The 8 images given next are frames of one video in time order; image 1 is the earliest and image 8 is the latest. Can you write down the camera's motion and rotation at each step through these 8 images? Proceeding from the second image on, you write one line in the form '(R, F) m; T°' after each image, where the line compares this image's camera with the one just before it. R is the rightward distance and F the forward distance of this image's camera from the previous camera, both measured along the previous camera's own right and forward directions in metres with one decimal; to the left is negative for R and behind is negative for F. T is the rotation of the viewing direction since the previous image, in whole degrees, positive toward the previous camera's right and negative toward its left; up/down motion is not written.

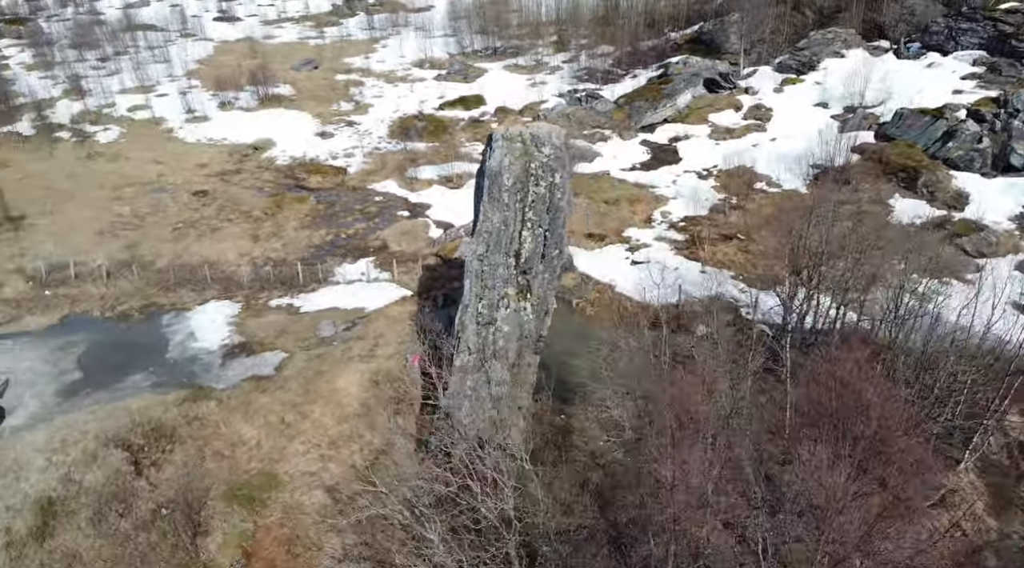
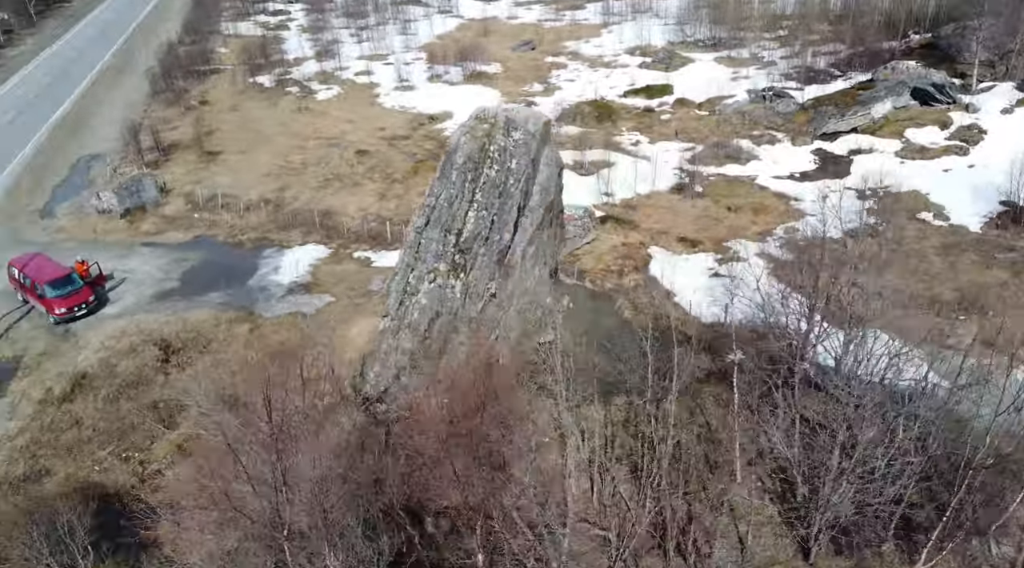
(+6.3, +1.1) m; -21°
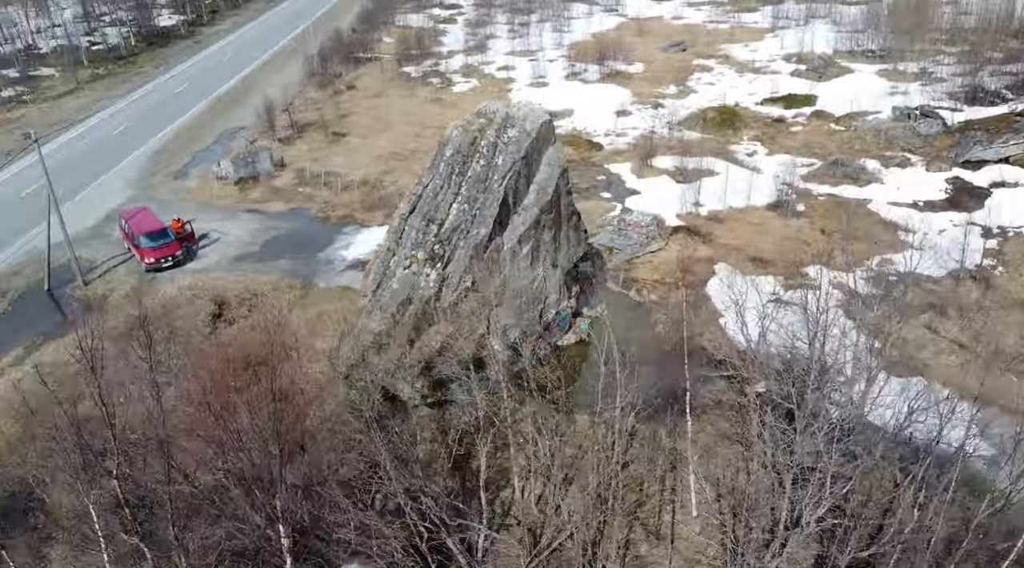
(+3.9, +0.5) m; -14°
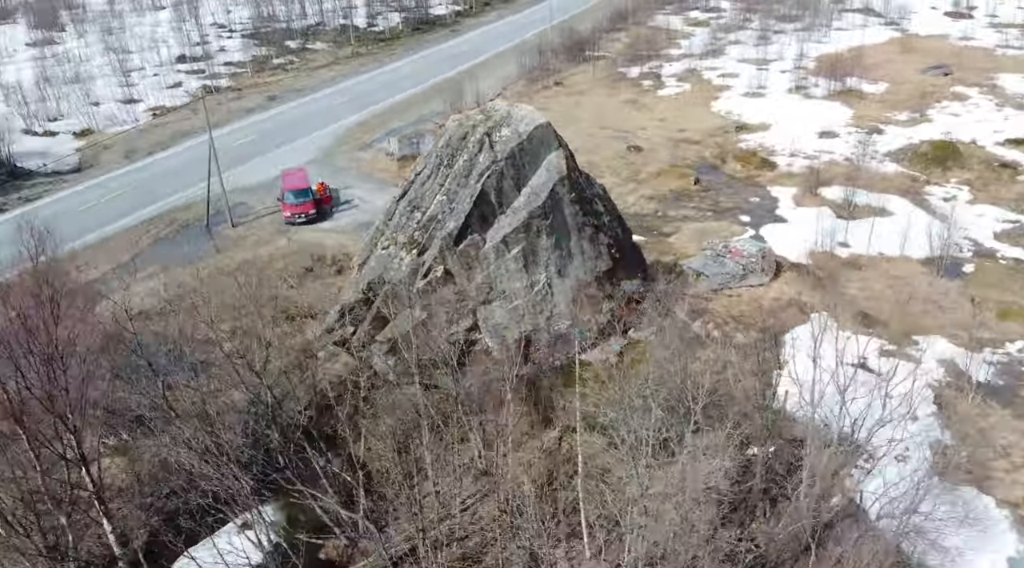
(+5.9, +1.3) m; -21°
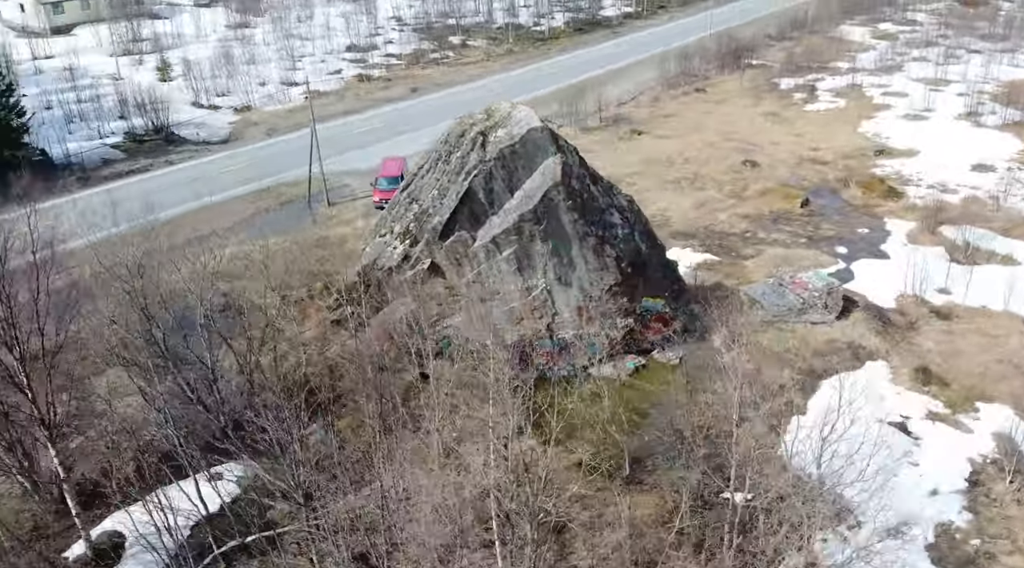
(+3.9, +0.6) m; -14°
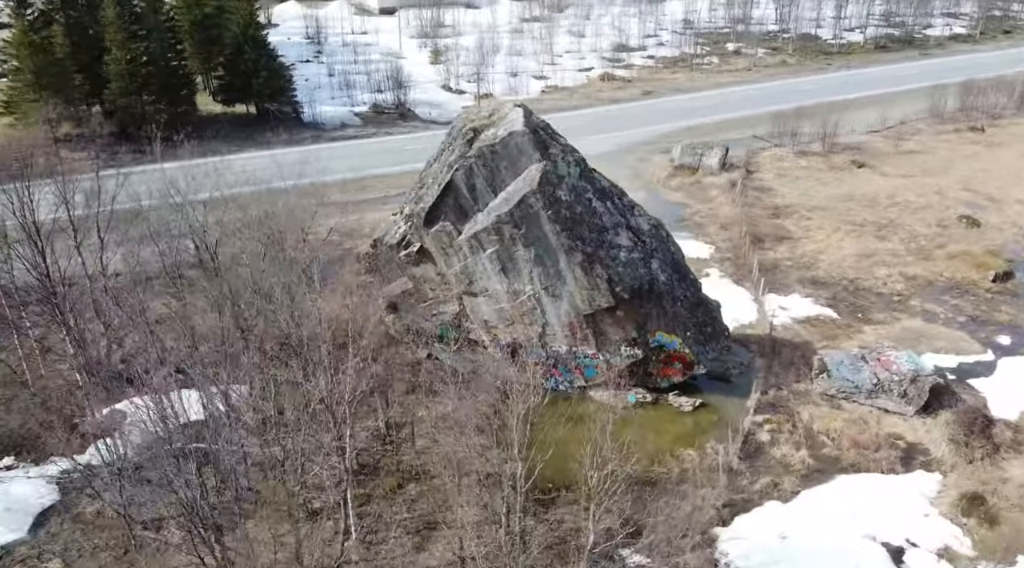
(+6.6, +1.4) m; -24°
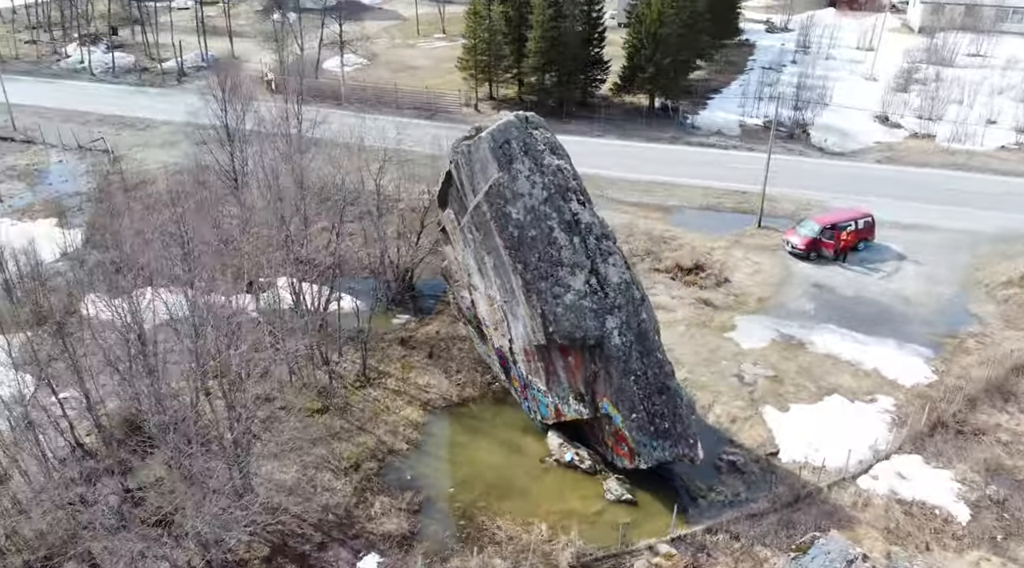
(+10.4, +4.2) m; -41°
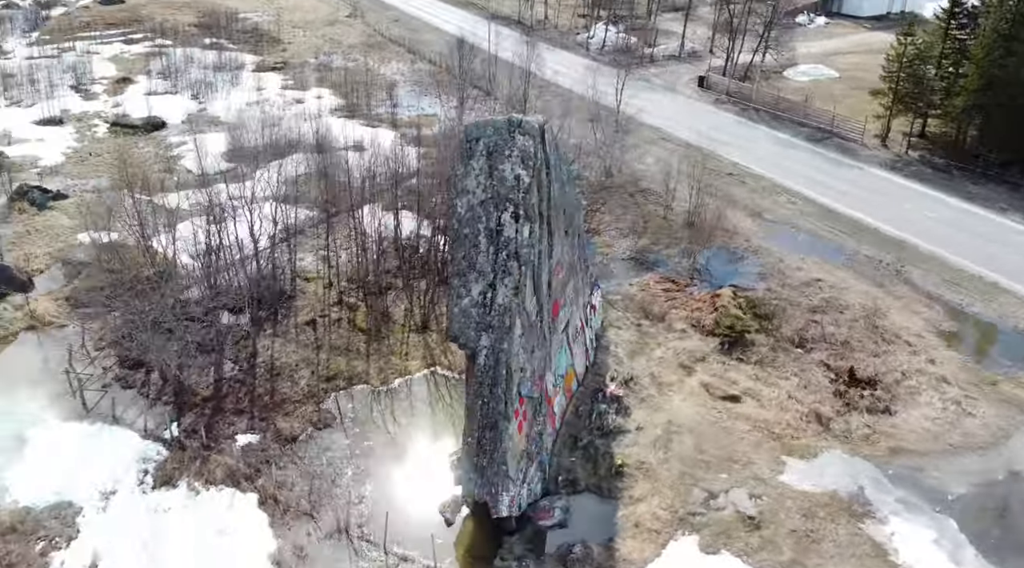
(+10.5, +4.2) m; -42°
